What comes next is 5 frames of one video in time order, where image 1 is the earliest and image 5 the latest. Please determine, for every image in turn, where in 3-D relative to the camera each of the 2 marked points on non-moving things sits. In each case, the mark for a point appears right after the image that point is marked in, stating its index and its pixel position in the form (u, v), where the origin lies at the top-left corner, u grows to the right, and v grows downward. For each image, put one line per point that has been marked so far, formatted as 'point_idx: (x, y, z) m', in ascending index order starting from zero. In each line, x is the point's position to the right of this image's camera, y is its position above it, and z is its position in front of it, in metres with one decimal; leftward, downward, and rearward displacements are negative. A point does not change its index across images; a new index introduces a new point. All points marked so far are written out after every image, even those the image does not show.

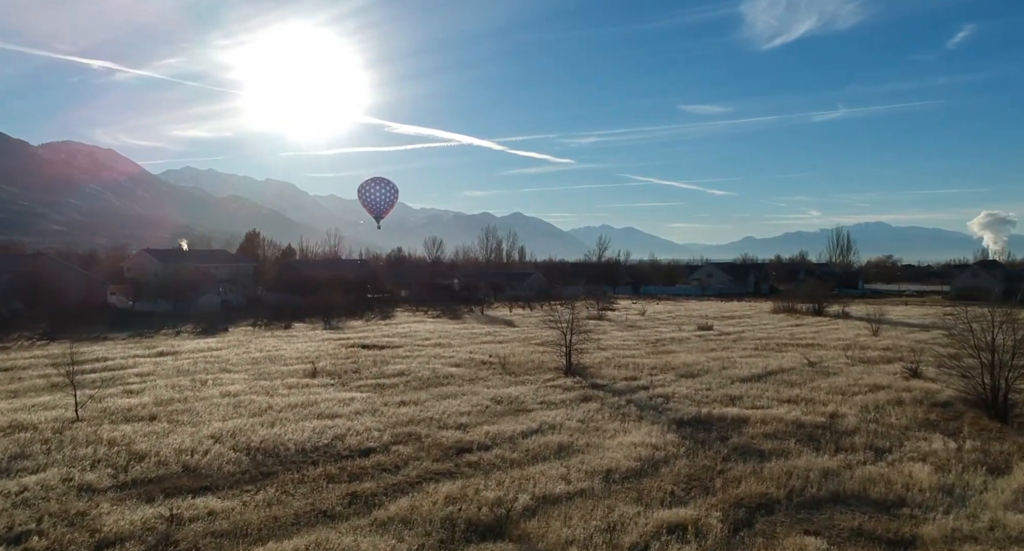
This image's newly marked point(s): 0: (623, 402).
0: (+2.2, -2.6, +13.9) m
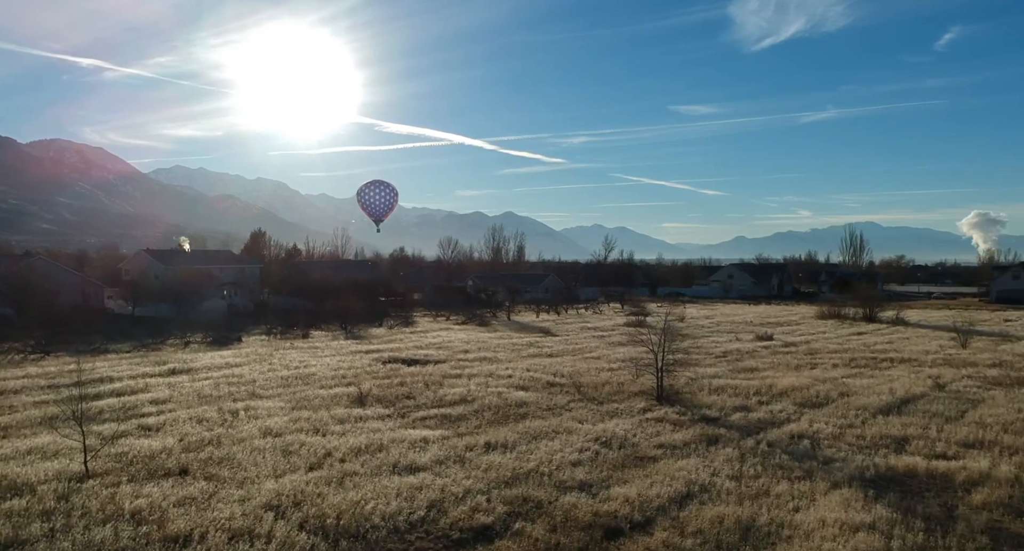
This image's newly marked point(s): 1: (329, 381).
0: (+4.1, -2.8, +11.2) m
1: (-5.0, -2.9, +19.1) m
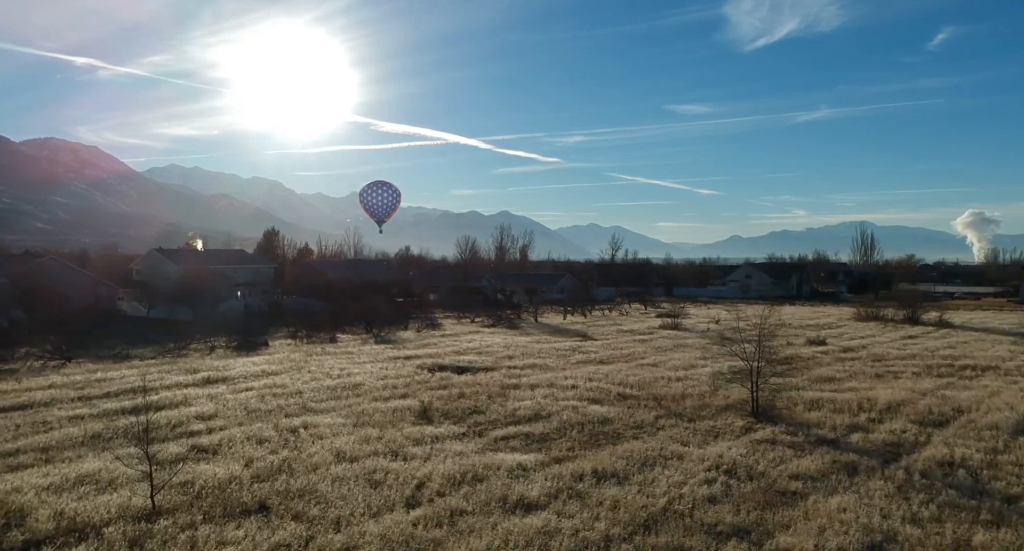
0: (+5.8, -2.9, +9.9) m
1: (-3.3, -3.0, +17.8) m
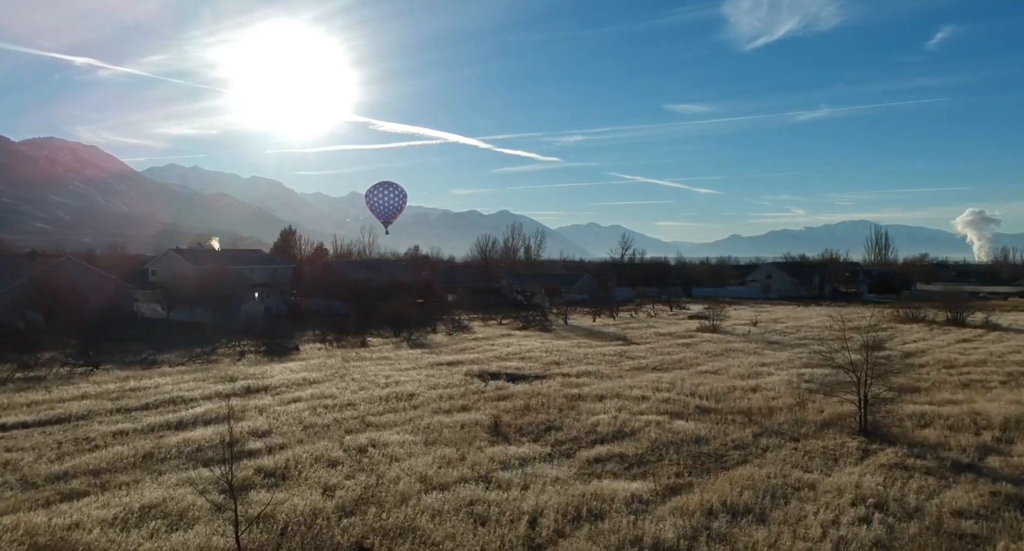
0: (+7.4, -3.0, +8.7) m
1: (-1.7, -3.1, +16.6) m
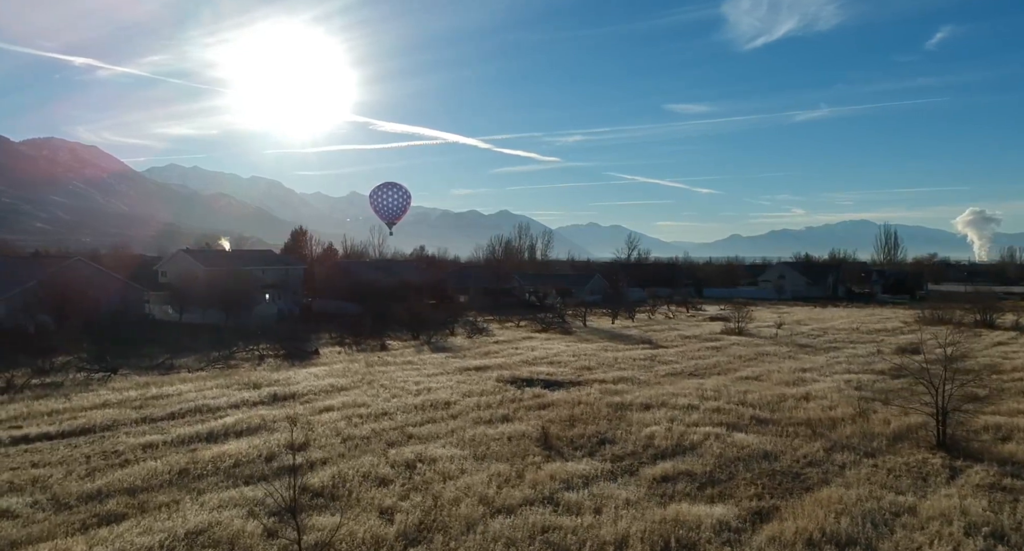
0: (+8.4, -3.1, +7.9) m
1: (-0.7, -3.2, +15.8) m
